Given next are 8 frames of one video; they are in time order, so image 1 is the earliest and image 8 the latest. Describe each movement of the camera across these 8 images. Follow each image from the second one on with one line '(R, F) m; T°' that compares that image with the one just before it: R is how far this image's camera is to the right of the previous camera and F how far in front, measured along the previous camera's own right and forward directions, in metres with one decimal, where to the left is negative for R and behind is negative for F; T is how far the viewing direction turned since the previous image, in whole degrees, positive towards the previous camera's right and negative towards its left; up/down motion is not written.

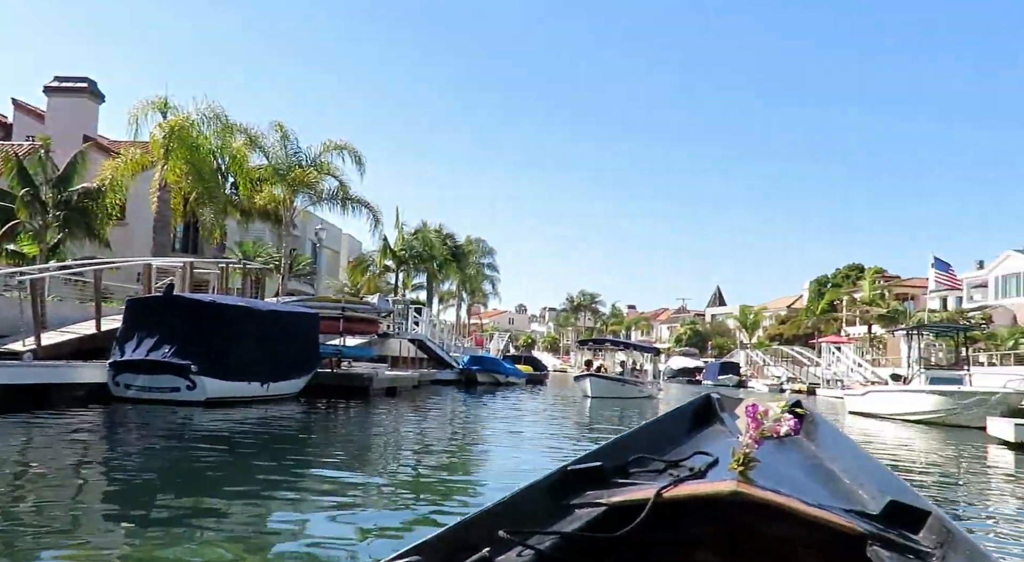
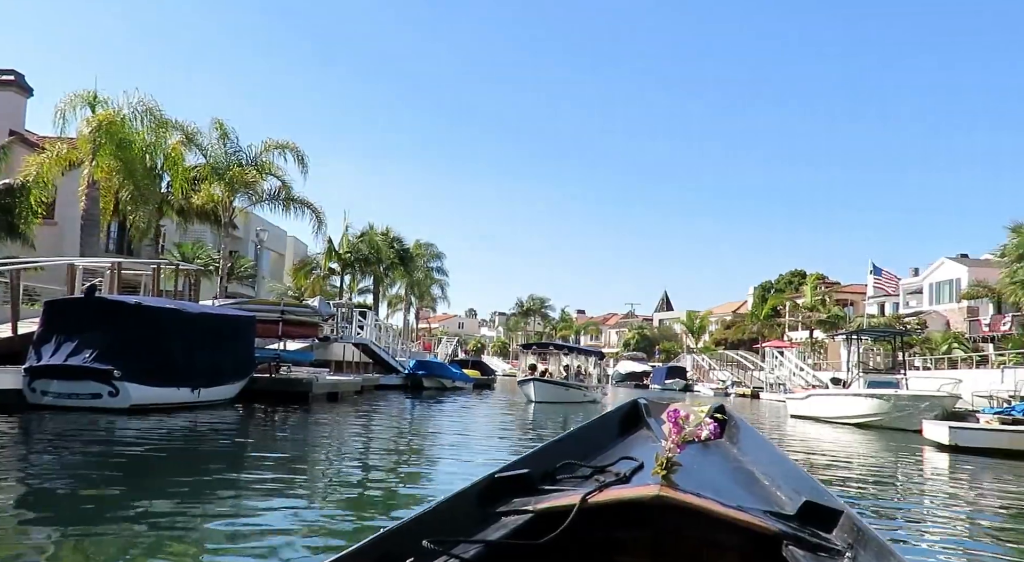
(+0.2, +0.2) m; +3°
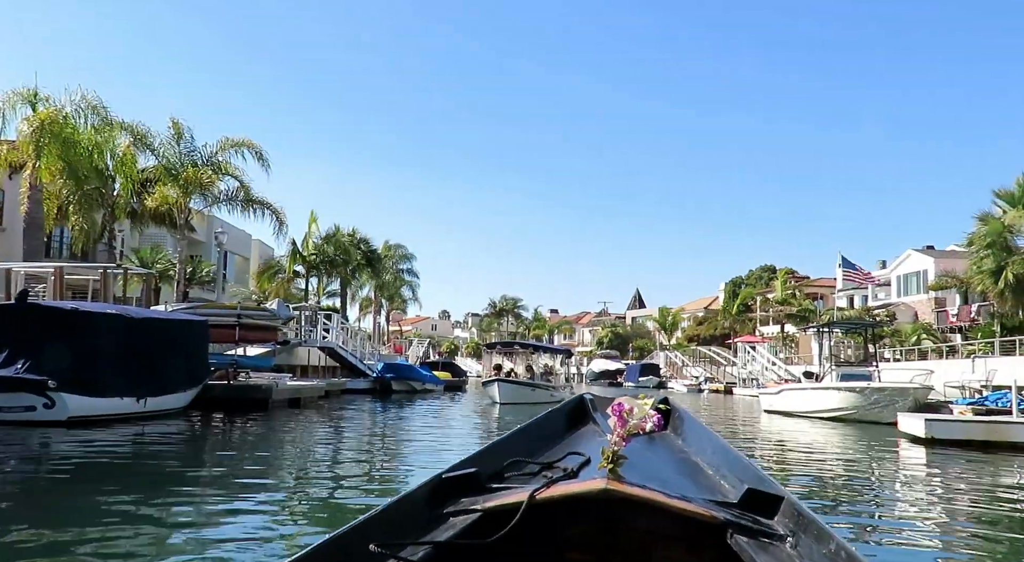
(+0.2, +0.6) m; +2°
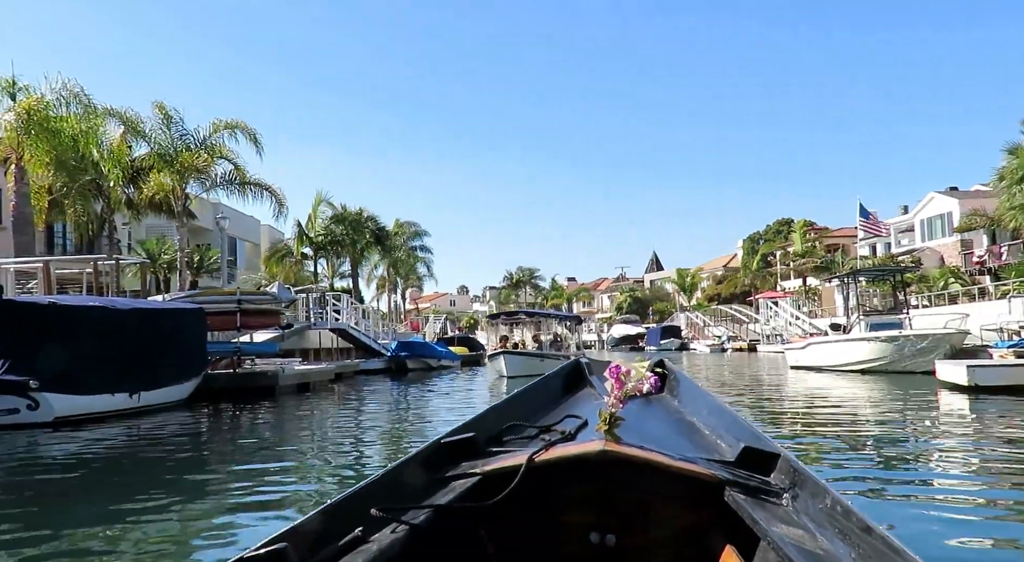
(+0.2, +1.0) m; -1°
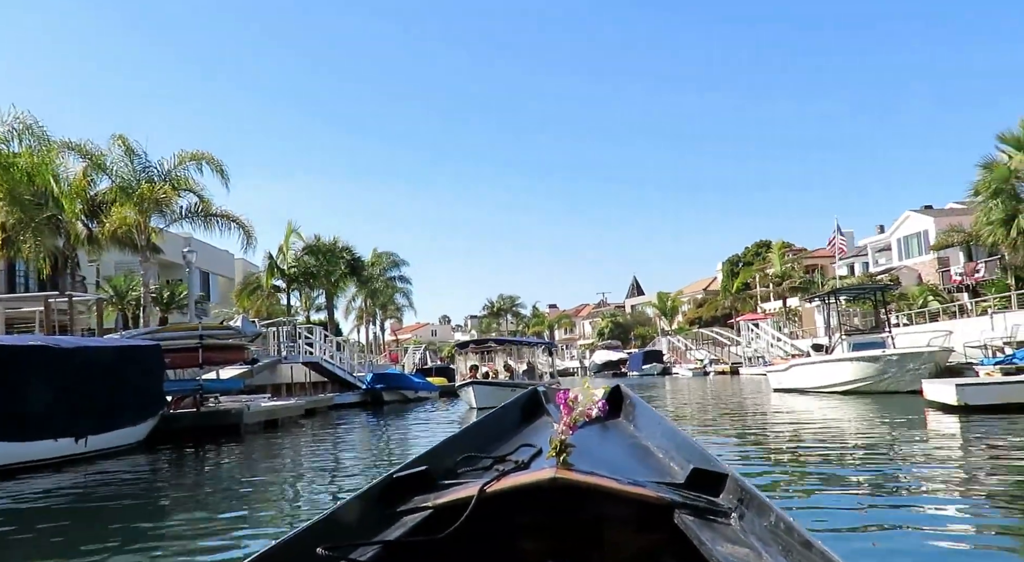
(+0.2, +0.7) m; +1°
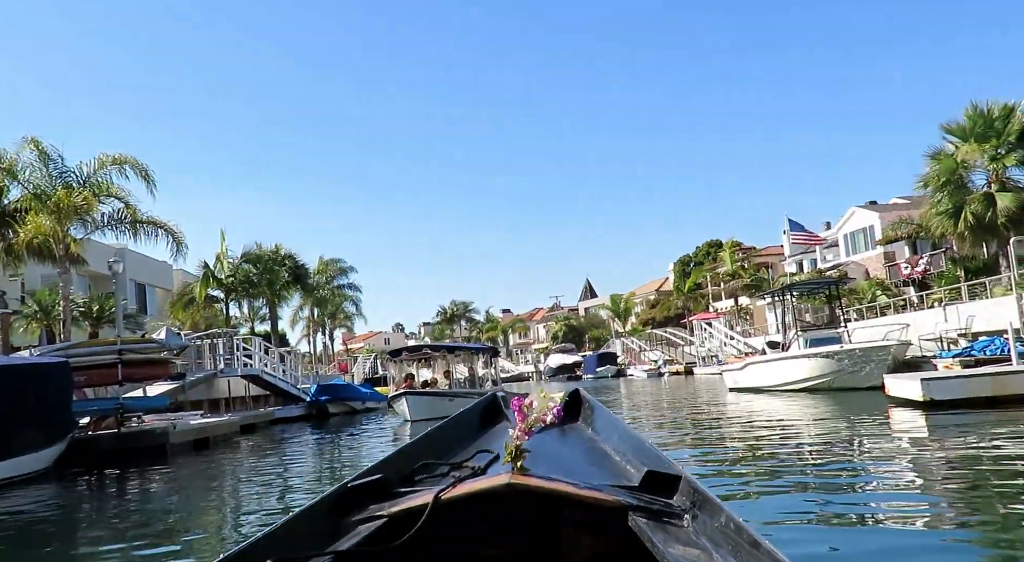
(+0.3, +1.1) m; +3°
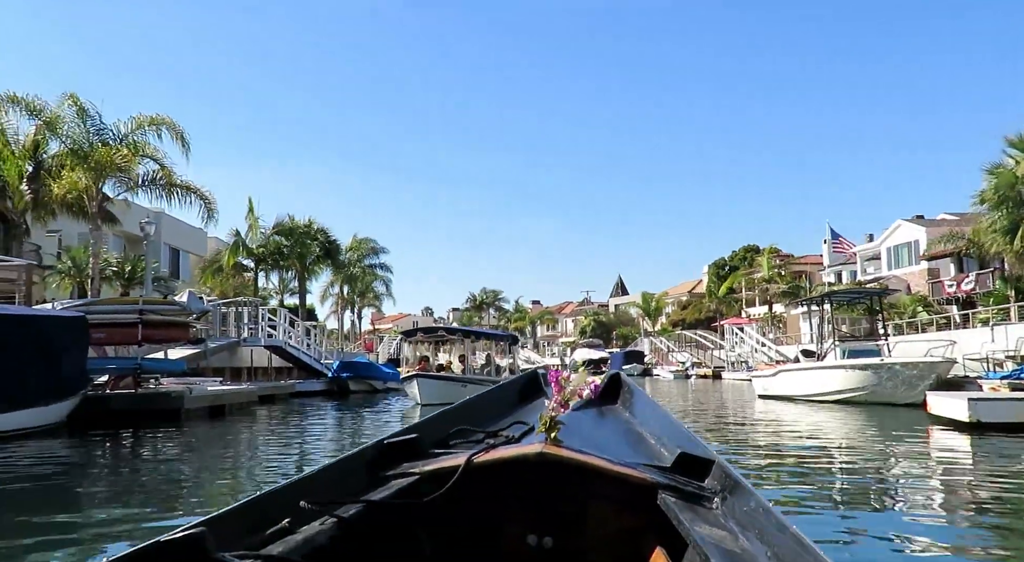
(0.0, +0.6) m; -2°
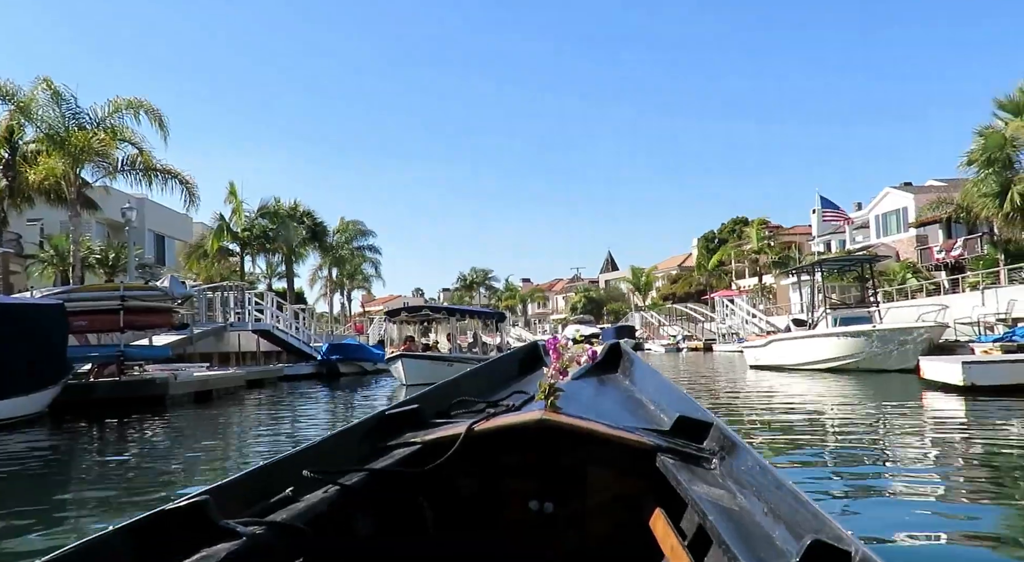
(+0.1, +0.3) m; +1°
